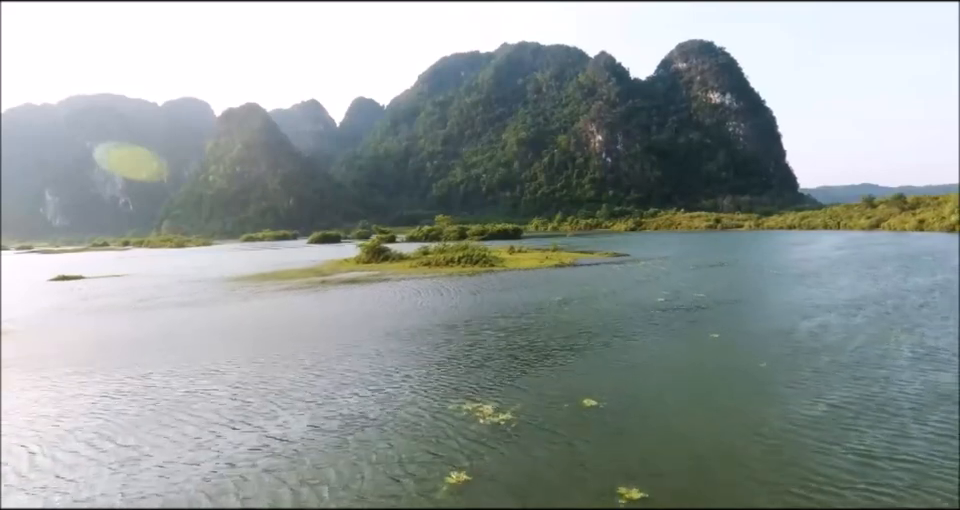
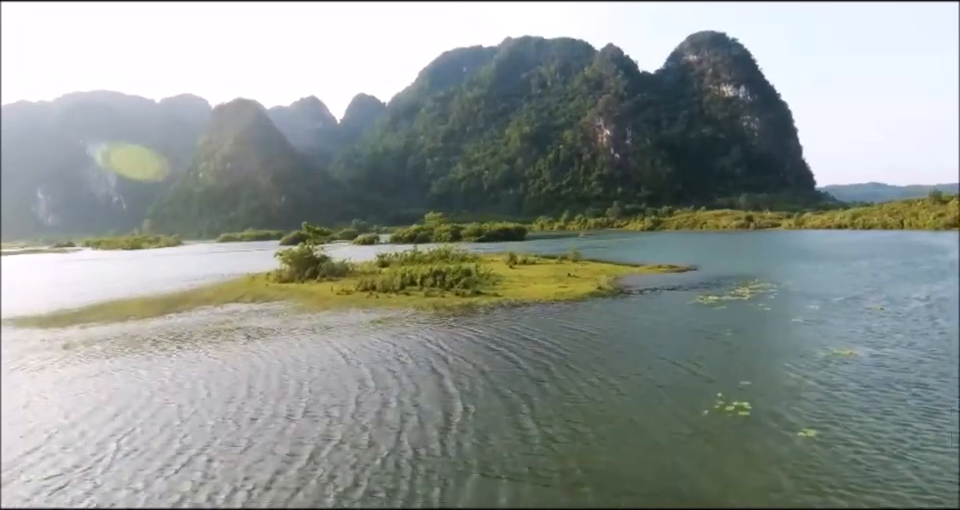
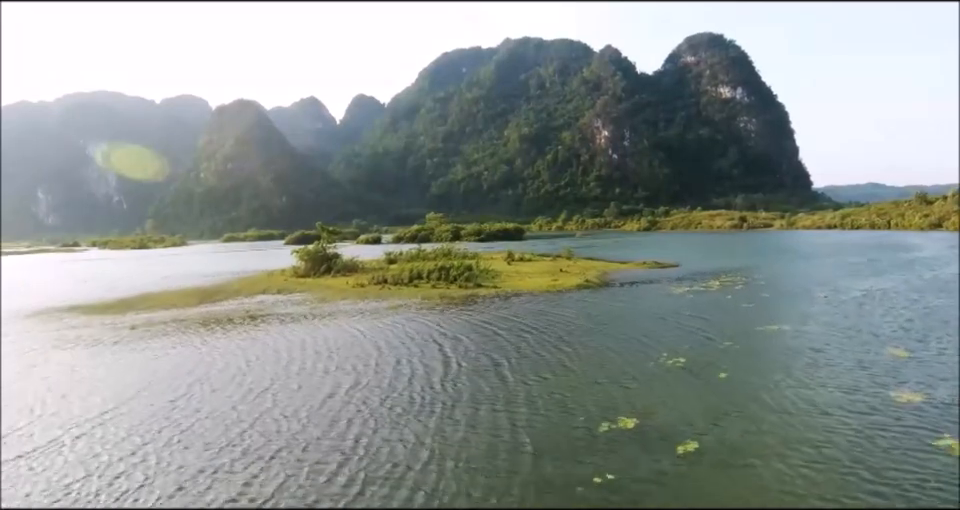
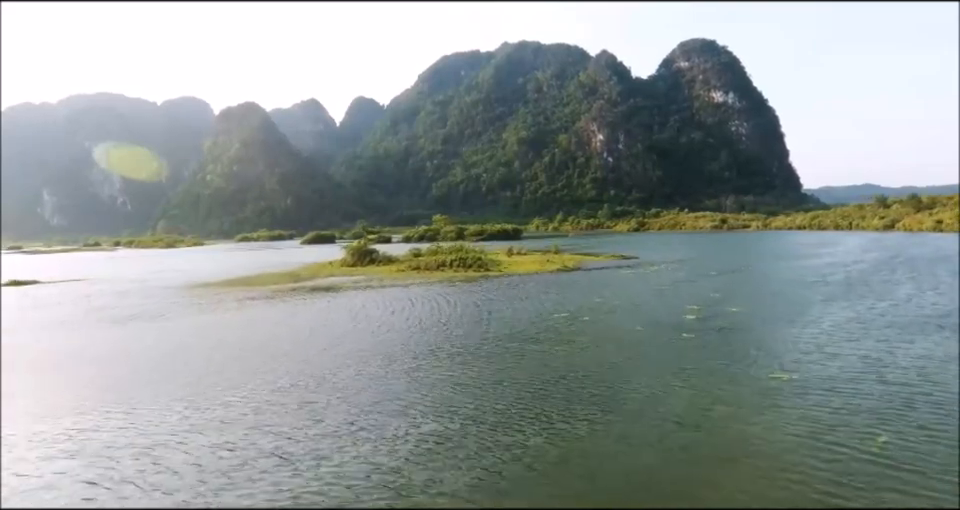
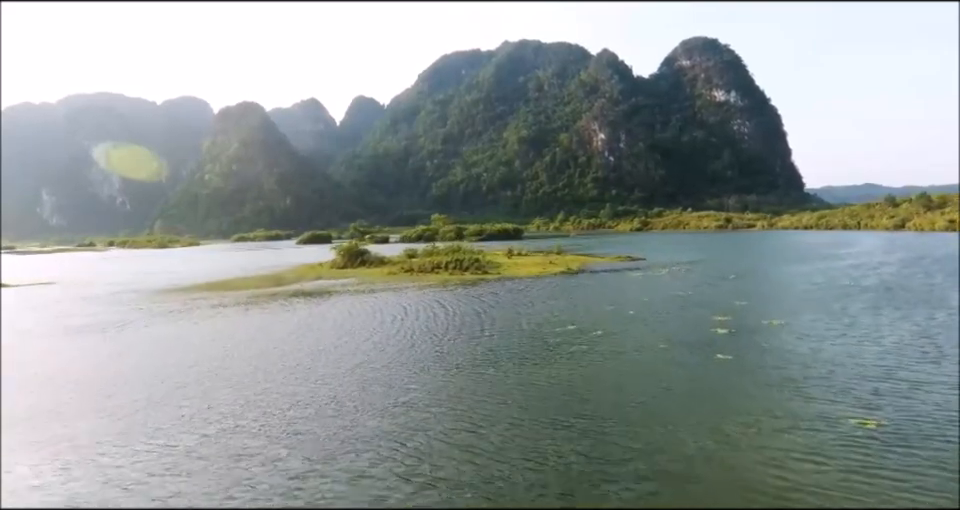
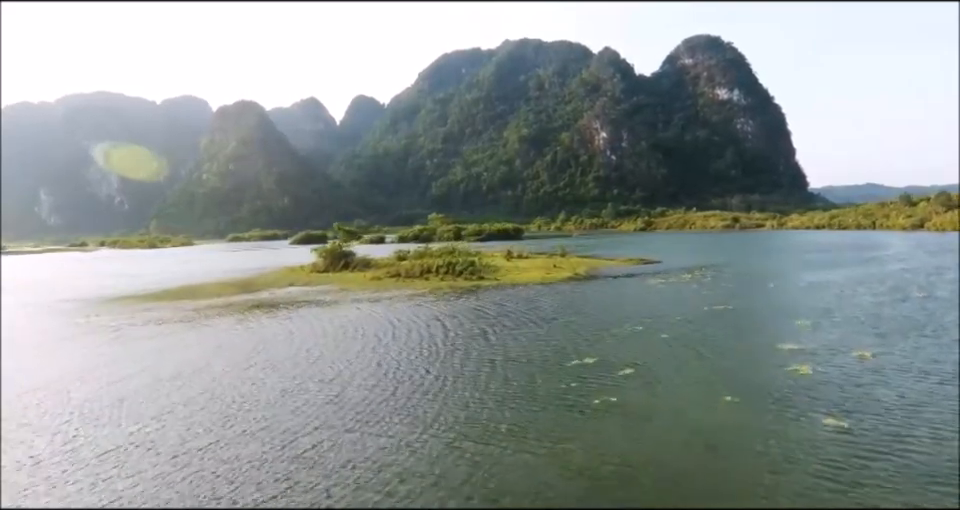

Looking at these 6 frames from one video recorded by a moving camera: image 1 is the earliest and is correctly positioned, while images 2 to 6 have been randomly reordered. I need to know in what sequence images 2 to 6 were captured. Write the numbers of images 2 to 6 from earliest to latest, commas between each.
4, 5, 6, 3, 2
